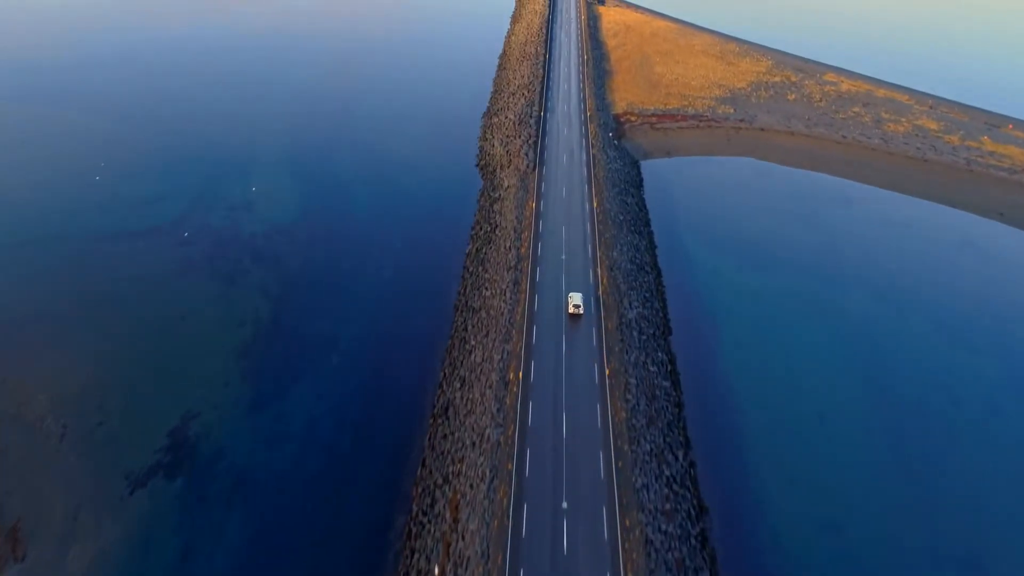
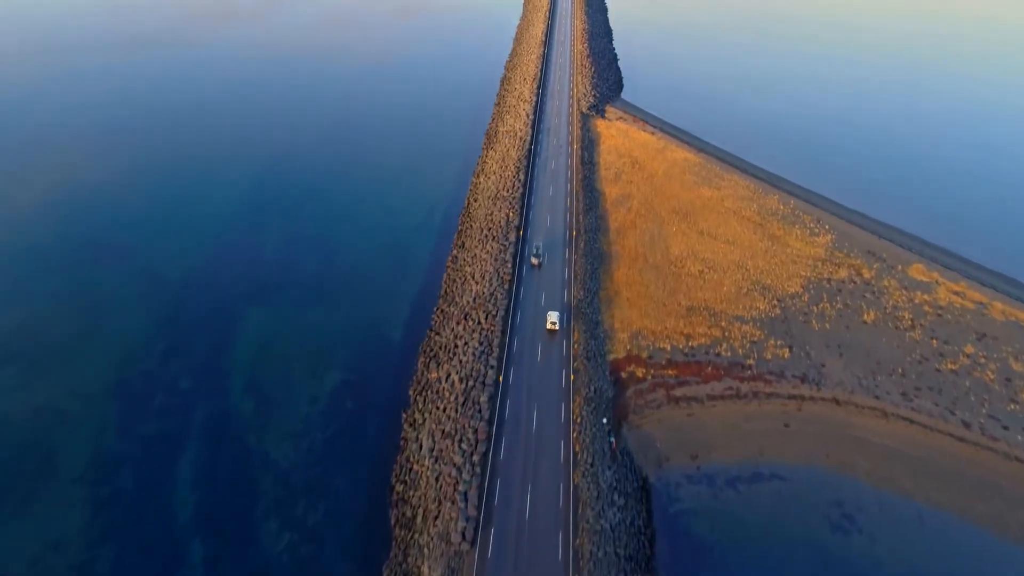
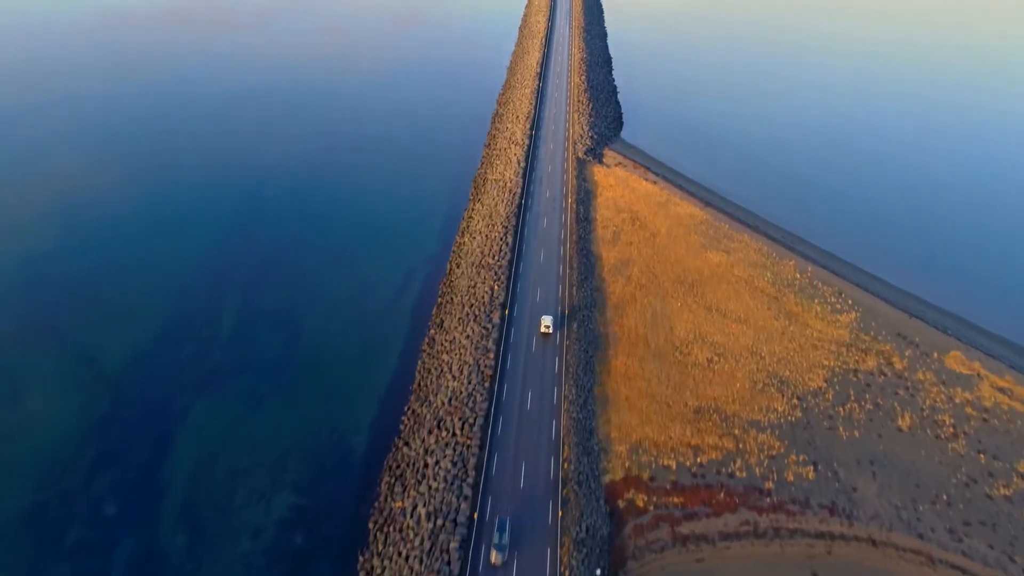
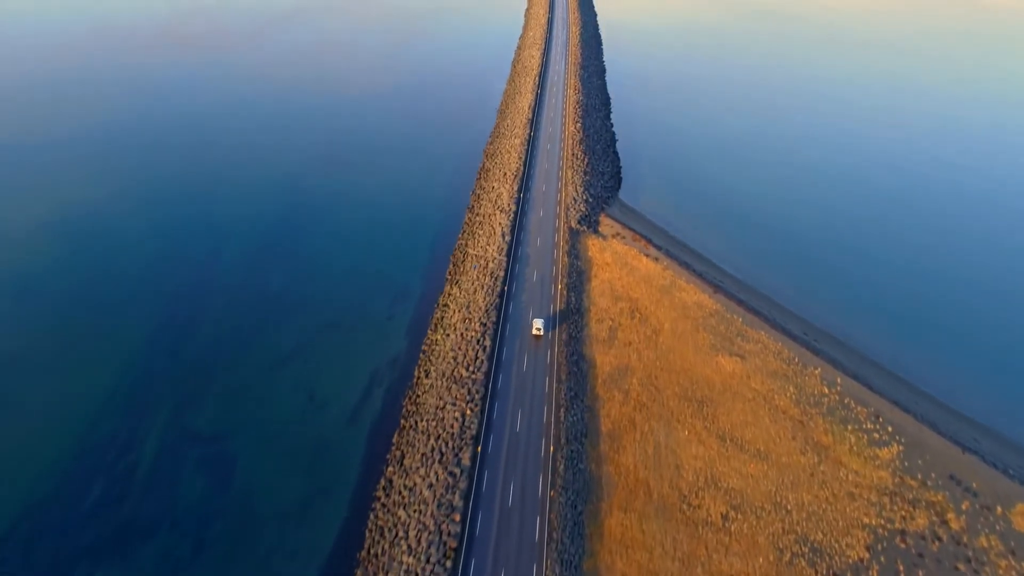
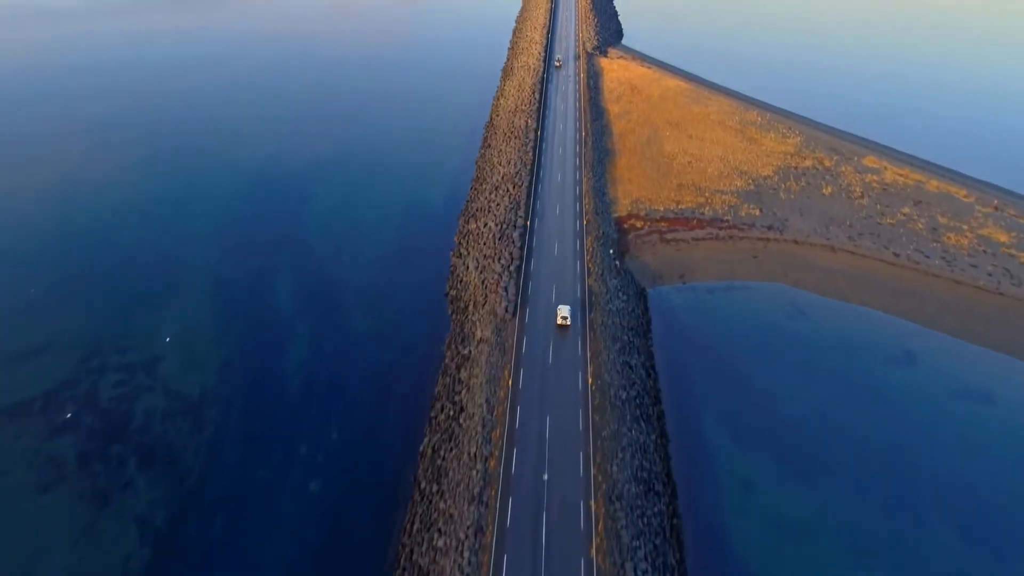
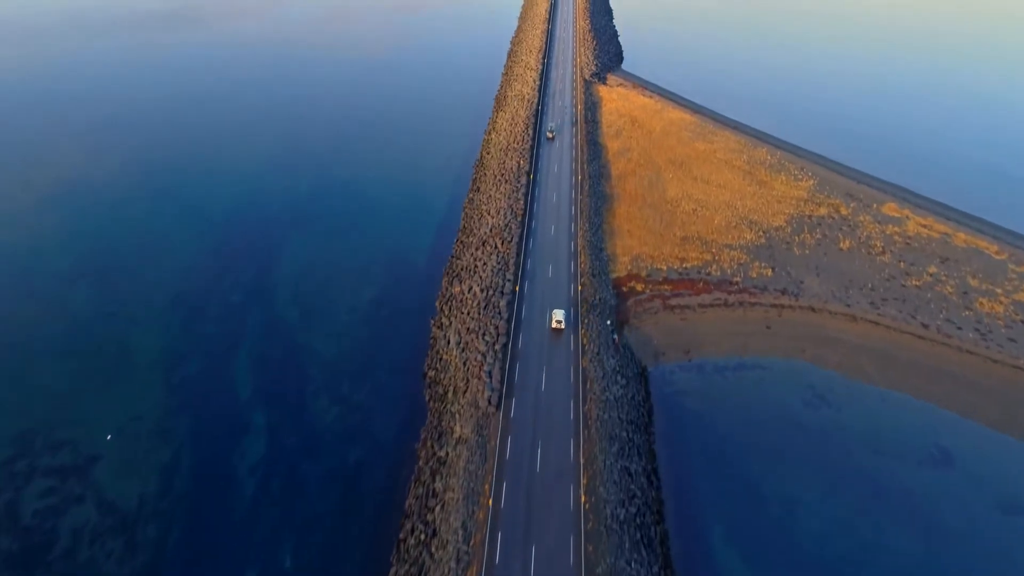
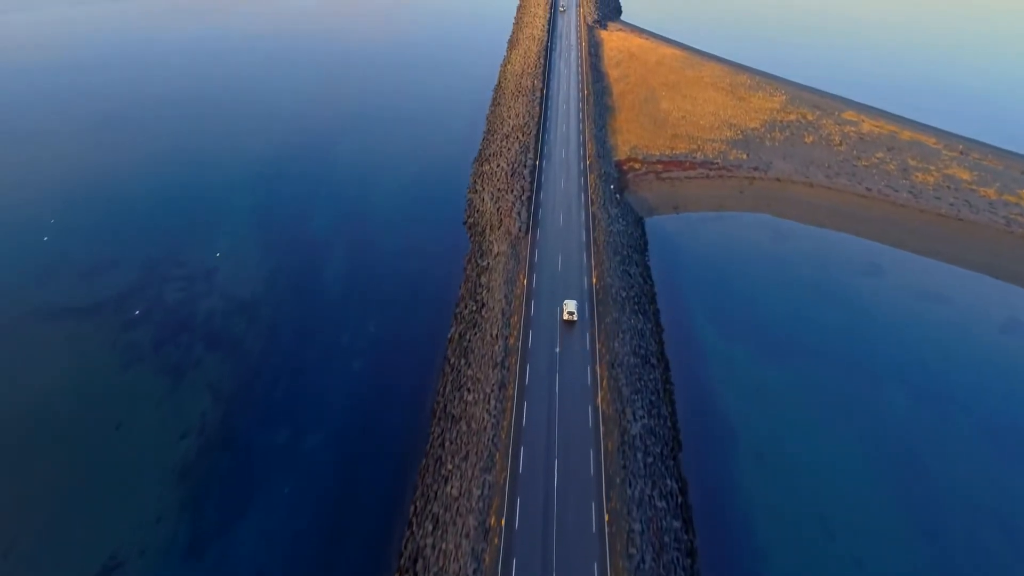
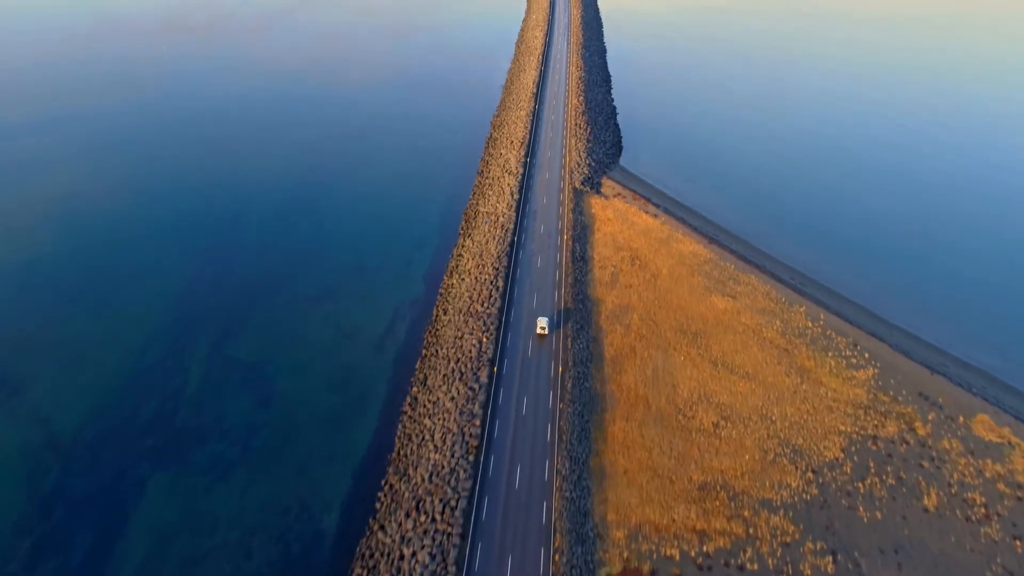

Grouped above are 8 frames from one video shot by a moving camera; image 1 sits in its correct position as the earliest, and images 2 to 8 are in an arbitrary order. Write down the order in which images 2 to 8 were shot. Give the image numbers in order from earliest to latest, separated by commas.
7, 5, 6, 2, 3, 8, 4
